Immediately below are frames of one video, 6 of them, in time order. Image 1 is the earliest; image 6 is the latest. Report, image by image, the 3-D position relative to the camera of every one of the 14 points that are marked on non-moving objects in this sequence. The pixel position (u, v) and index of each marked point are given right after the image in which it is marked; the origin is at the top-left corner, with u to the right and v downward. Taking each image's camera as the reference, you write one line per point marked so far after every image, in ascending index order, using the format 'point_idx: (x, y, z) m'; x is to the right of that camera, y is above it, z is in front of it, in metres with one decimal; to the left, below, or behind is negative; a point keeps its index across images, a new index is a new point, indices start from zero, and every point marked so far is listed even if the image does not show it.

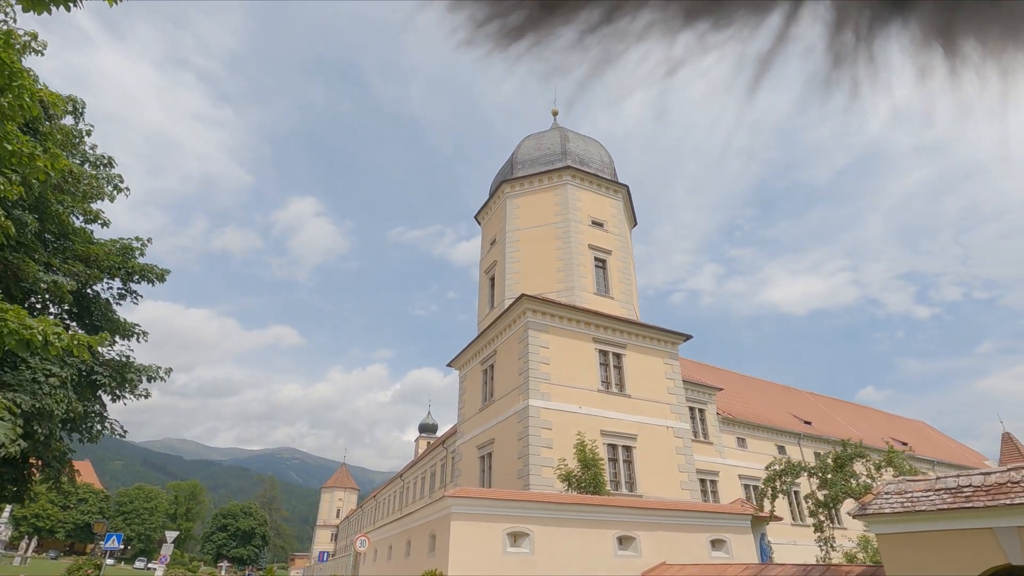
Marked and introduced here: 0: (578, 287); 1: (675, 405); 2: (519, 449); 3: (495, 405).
0: (+2.3, +0.1, +19.5) m
1: (+5.3, -3.8, +18.9) m
2: (+0.2, -4.4, +15.9) m
3: (-0.6, -3.7, +18.3) m
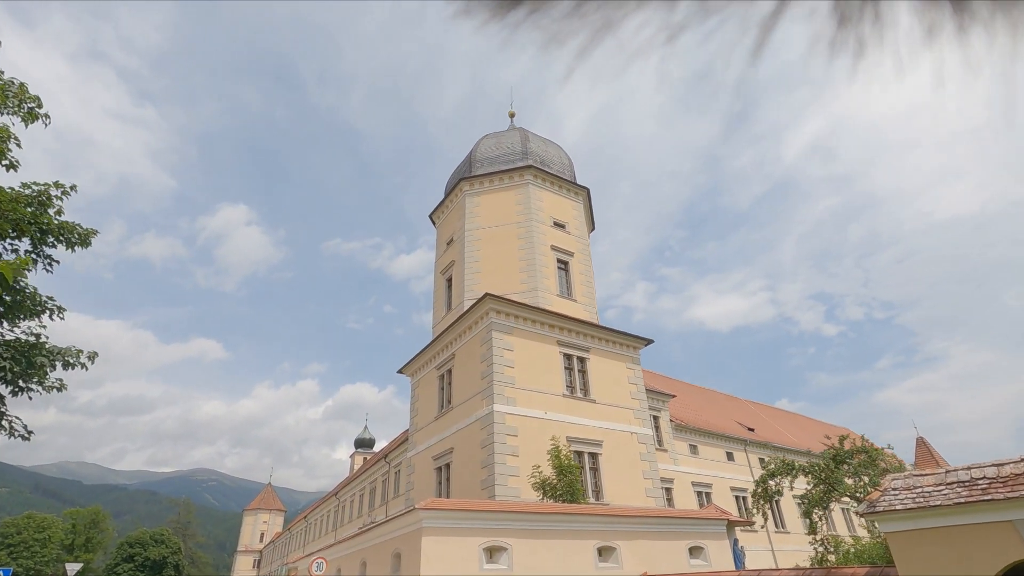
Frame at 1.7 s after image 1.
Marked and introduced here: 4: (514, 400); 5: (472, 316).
0: (+1.0, 0.0, +18.8) m
1: (+4.0, -3.9, +18.4) m
2: (-0.7, -4.3, +14.9) m
3: (-1.7, -3.6, +17.2) m
4: (+0.1, -3.0, +15.7) m
5: (-1.2, -0.8, +17.3) m
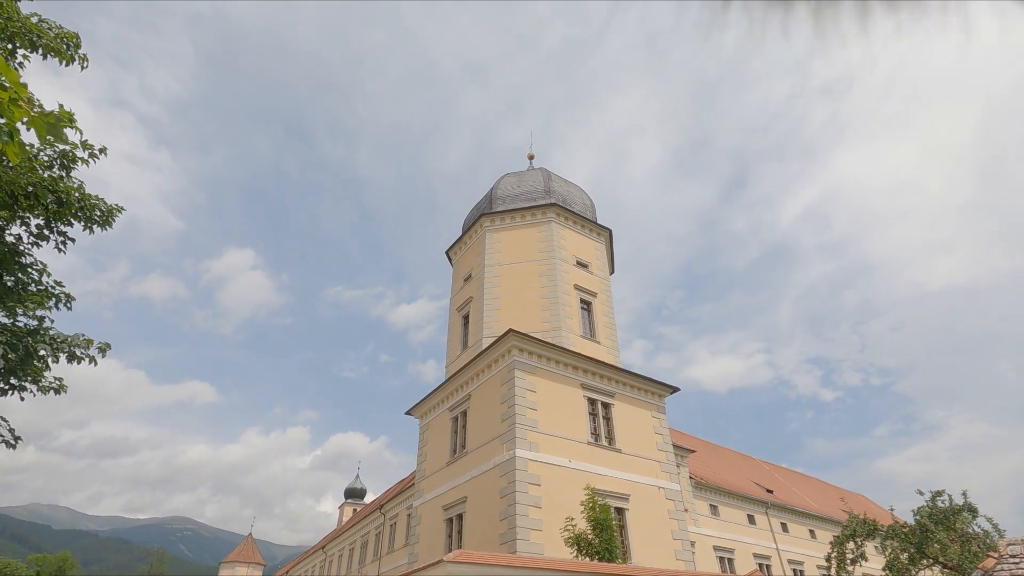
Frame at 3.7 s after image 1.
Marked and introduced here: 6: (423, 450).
0: (+1.6, -1.2, +17.9) m
1: (+4.5, -5.1, +17.1) m
2: (-0.2, -5.1, +13.6) m
3: (-1.2, -4.6, +15.9) m
4: (+0.6, -3.9, +14.5) m
5: (-0.6, -1.8, +16.3) m
6: (-2.9, -5.3, +19.0) m
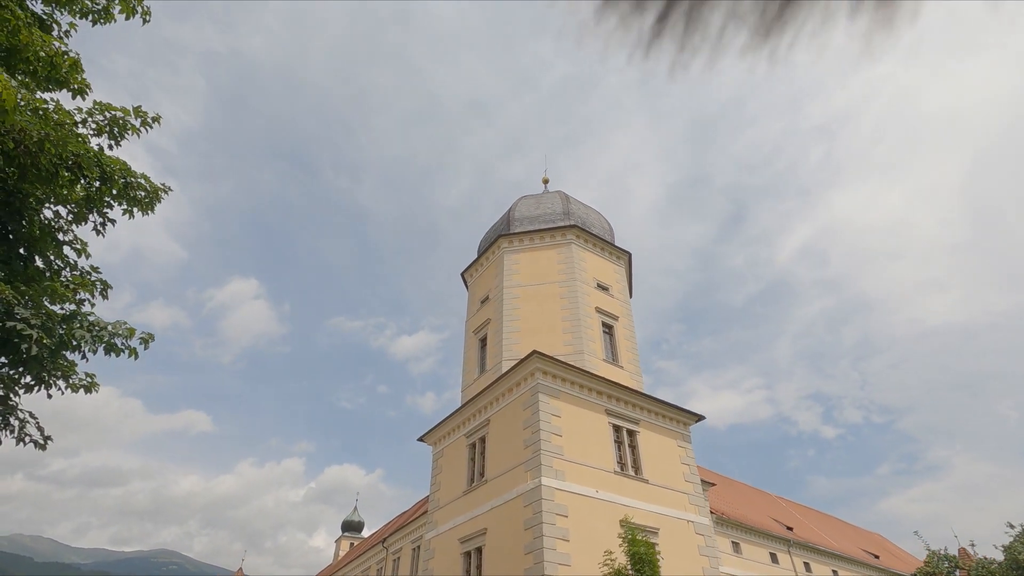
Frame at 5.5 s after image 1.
0: (+2.2, -1.9, +17.2) m
1: (+5.1, -5.8, +16.3) m
2: (+0.3, -5.5, +12.7) m
3: (-0.6, -5.1, +15.1) m
4: (+1.2, -4.4, +13.7) m
5: (0.0, -2.4, +15.6) m
6: (-2.3, -5.9, +18.1) m
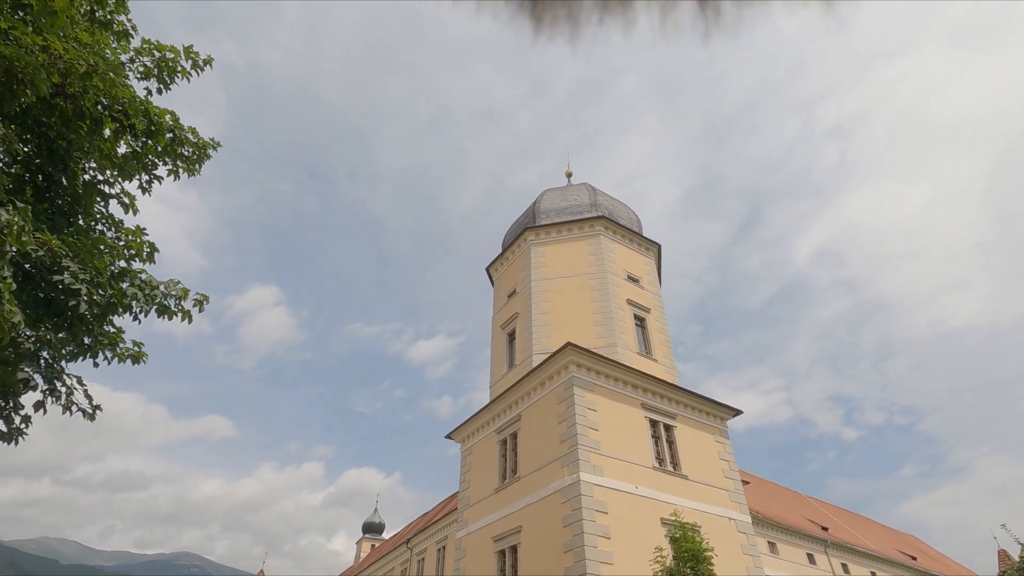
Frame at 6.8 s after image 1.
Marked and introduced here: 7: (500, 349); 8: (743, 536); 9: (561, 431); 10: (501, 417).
0: (+3.1, -1.6, +16.7) m
1: (+6.0, -5.5, +15.6) m
2: (+1.1, -5.3, +12.2) m
3: (+0.2, -4.9, +14.6) m
4: (+2.0, -4.1, +13.2) m
5: (+0.9, -2.1, +15.1) m
6: (-1.4, -5.7, +17.7) m
7: (-0.4, -2.0, +18.9) m
8: (+6.0, -6.4, +15.0) m
9: (+1.1, -3.4, +13.9) m
10: (-0.3, -3.7, +16.7) m
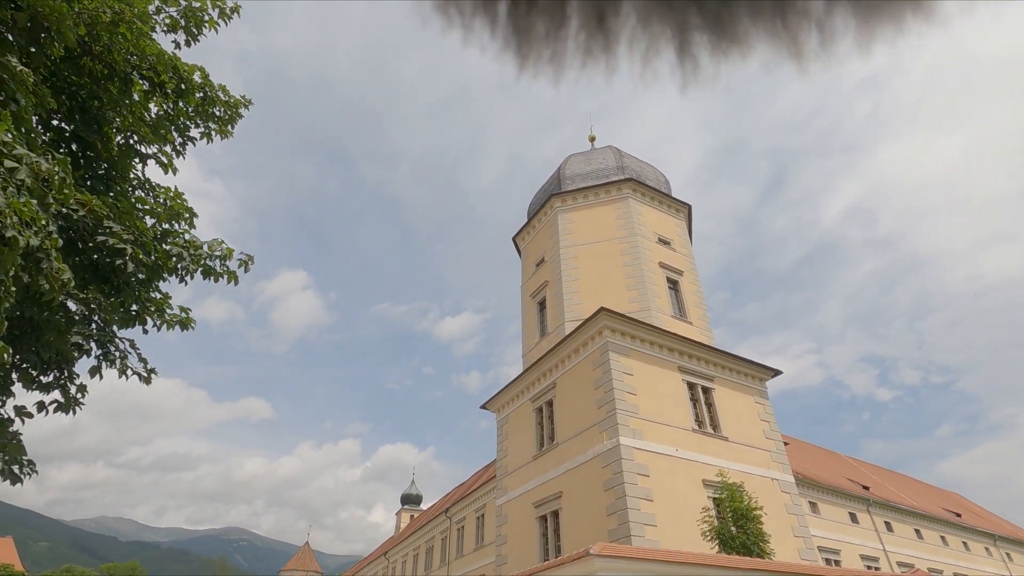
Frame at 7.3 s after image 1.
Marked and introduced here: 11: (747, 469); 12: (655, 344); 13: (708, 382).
0: (+4.0, -0.5, +16.4) m
1: (+7.0, -4.3, +15.4) m
2: (+2.0, -4.5, +12.2) m
3: (+1.2, -4.0, +14.7) m
4: (+2.9, -3.2, +13.1) m
5: (+1.7, -1.3, +15.0) m
6: (-0.2, -4.8, +17.8) m
7: (+0.6, -1.0, +18.8) m
8: (+7.0, -5.3, +14.8) m
9: (+2.0, -2.6, +13.8) m
10: (+0.7, -2.8, +16.7) m
11: (+5.8, -4.5, +14.5) m
12: (+3.6, -1.4, +14.9) m
13: (+5.2, -2.5, +15.5) m
